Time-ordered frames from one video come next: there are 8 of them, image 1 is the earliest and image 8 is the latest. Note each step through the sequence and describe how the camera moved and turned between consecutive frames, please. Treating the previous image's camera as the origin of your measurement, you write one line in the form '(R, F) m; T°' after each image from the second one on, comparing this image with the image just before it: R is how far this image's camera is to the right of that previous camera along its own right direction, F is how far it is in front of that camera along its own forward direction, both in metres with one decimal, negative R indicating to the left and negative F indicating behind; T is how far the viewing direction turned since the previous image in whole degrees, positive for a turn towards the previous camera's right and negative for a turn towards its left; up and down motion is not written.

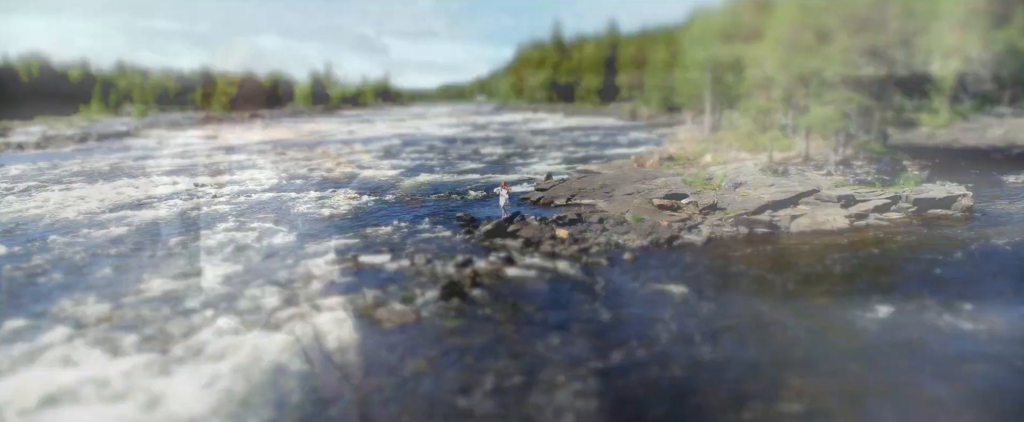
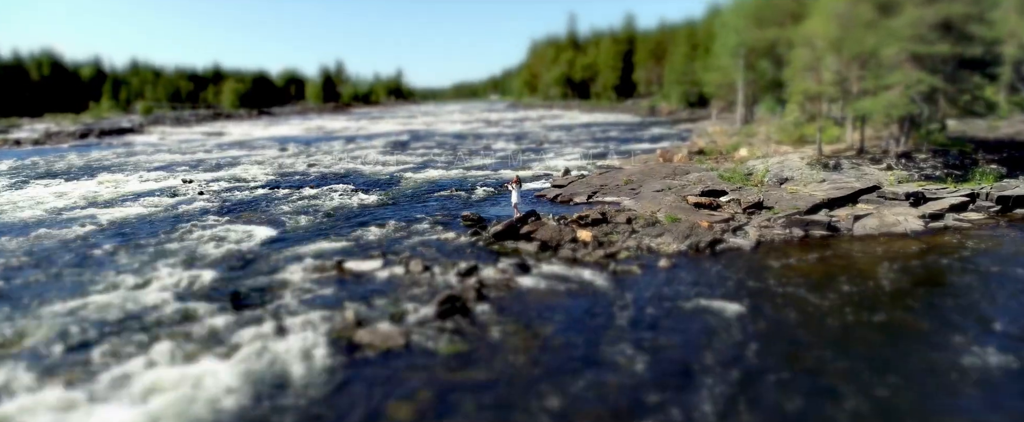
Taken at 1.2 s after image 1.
(0.0, +2.6) m; -1°
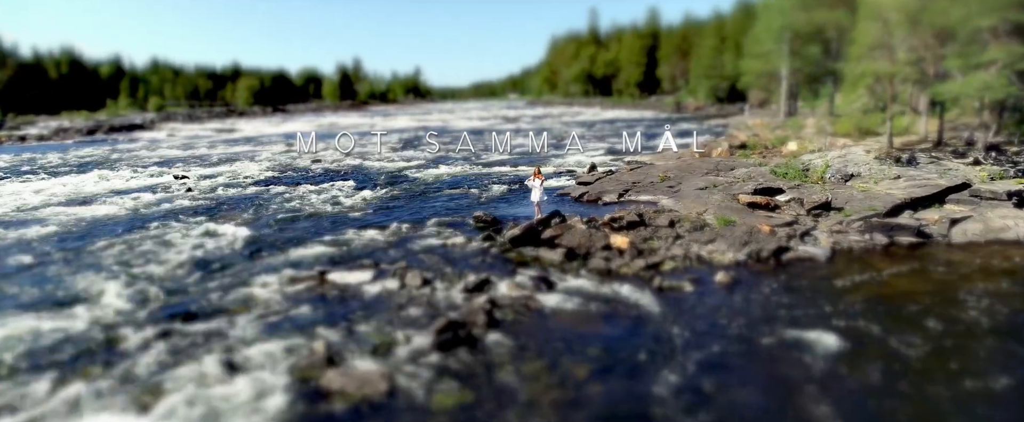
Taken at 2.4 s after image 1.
(0.0, +2.6) m; -2°
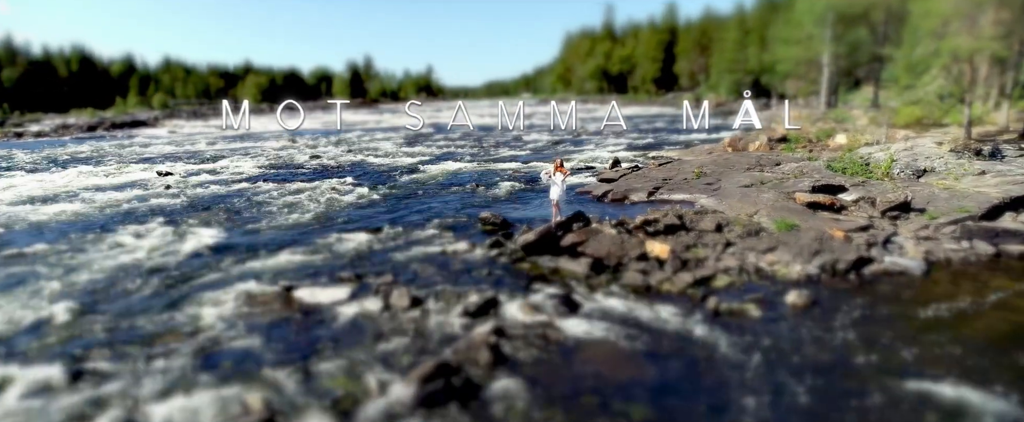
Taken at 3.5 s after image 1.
(0.0, +2.4) m; -1°
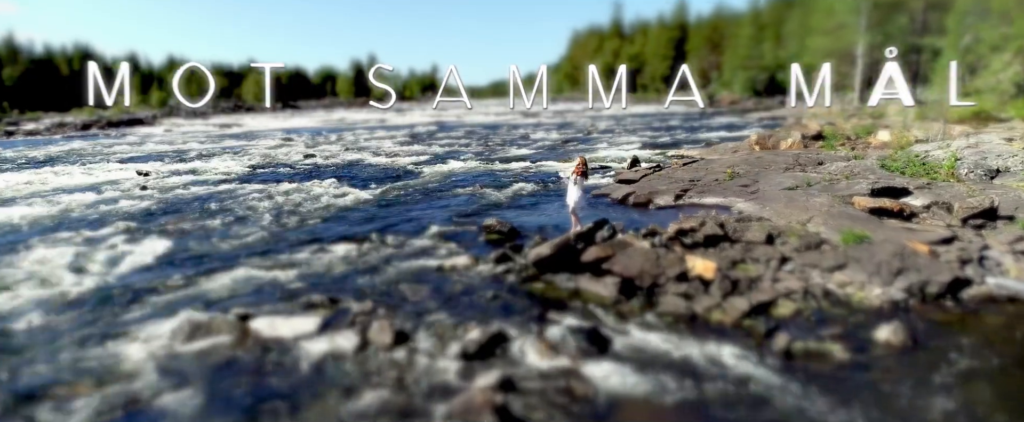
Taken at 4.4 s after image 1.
(-0.1, +1.9) m; -1°
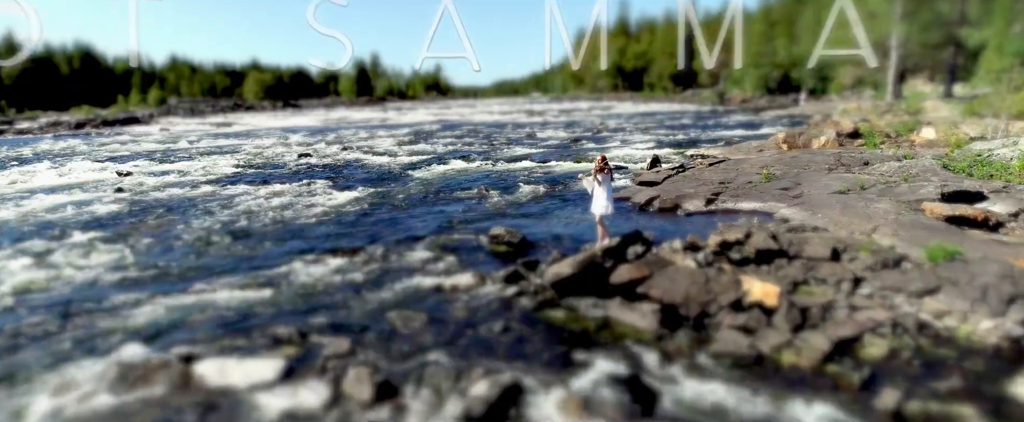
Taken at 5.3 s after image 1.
(-0.1, +1.6) m; 0°
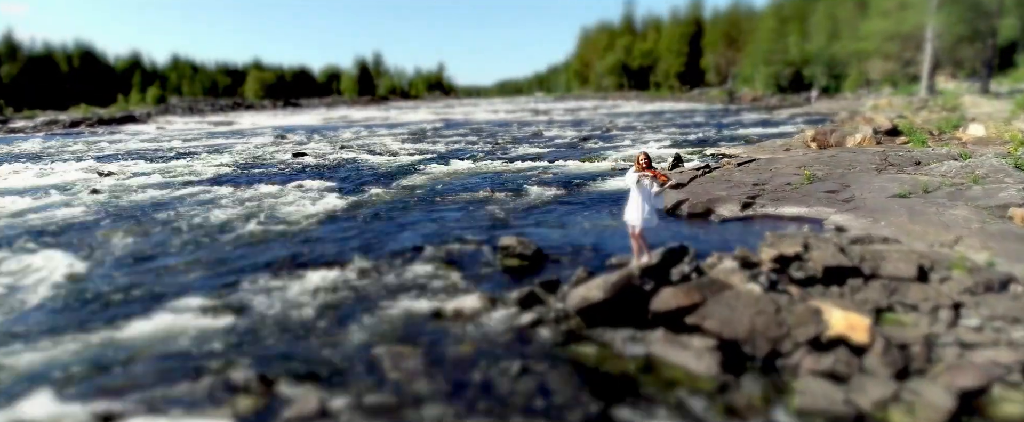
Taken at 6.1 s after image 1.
(-0.1, +1.4) m; 0°
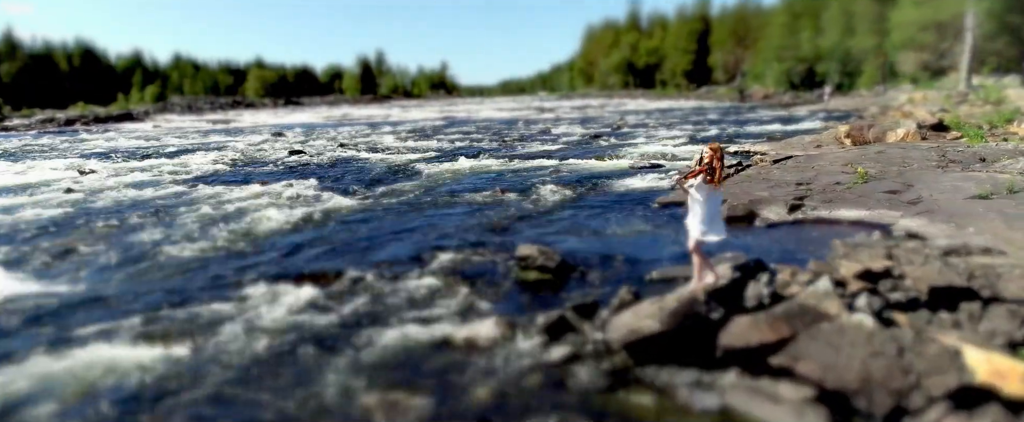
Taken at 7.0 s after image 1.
(-0.2, +1.4) m; 0°
